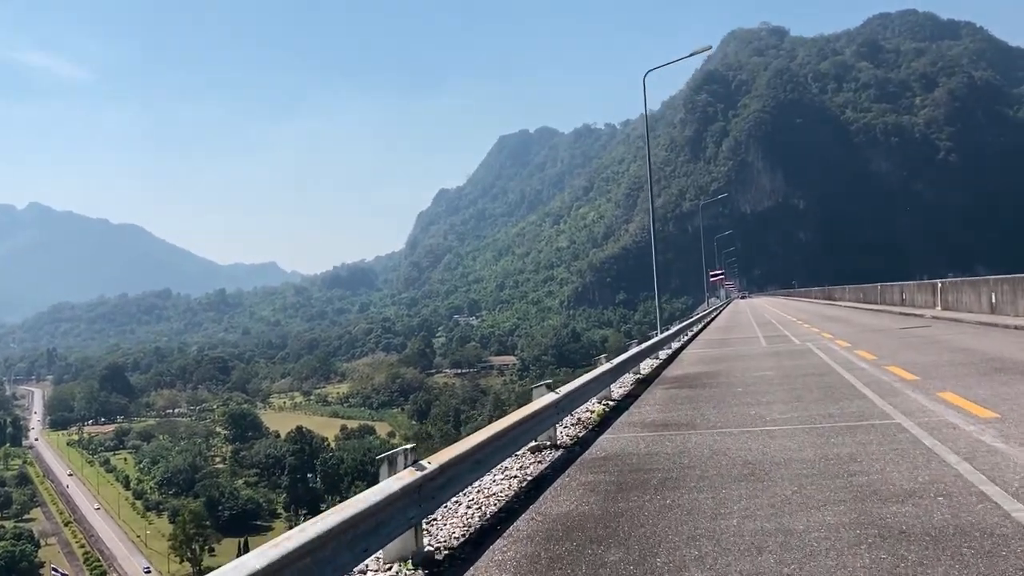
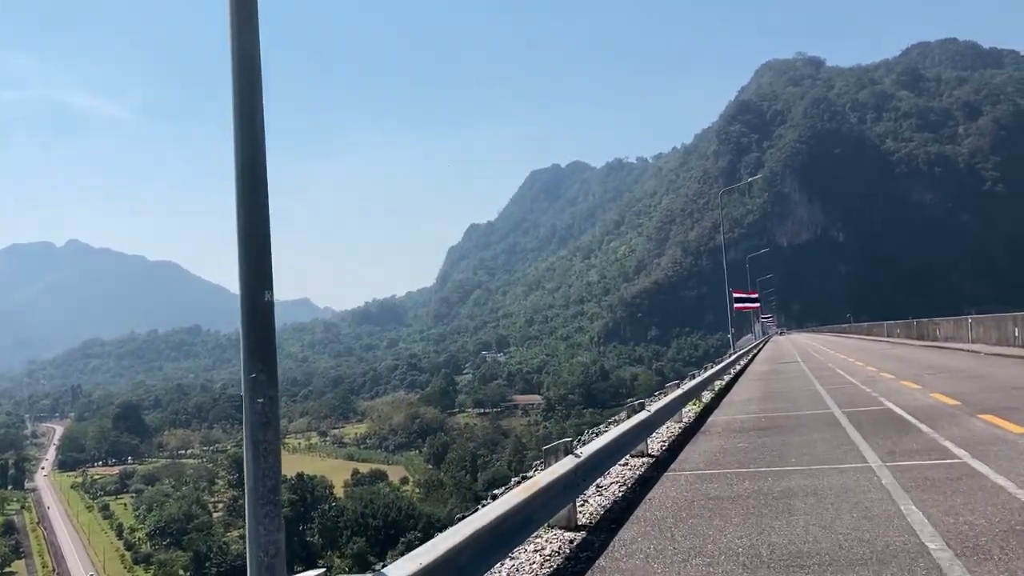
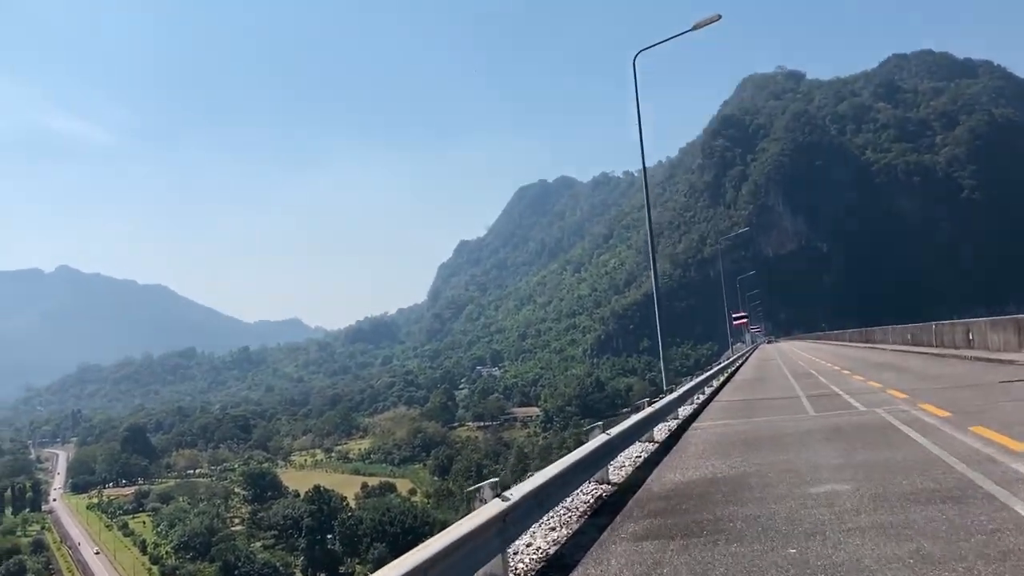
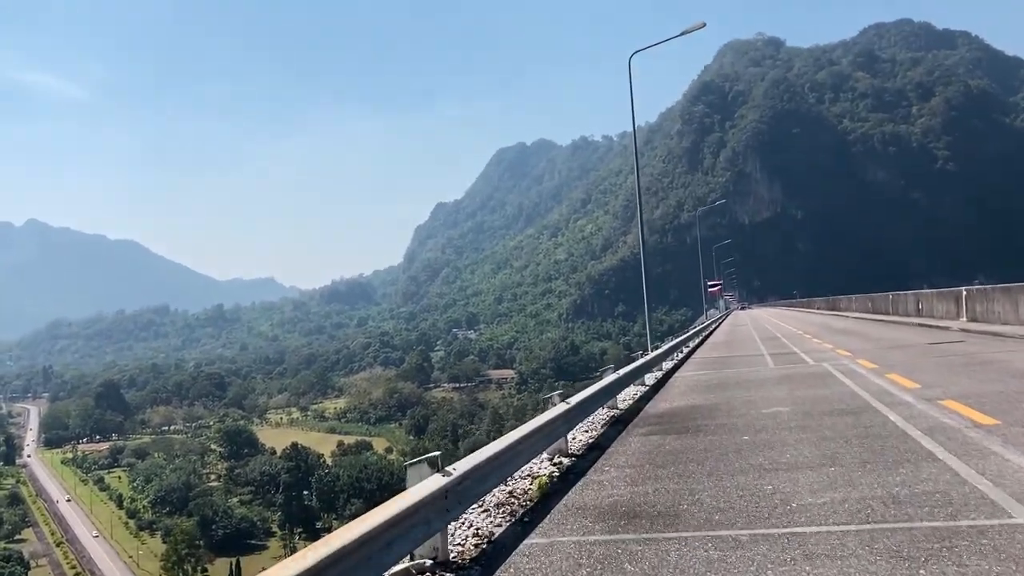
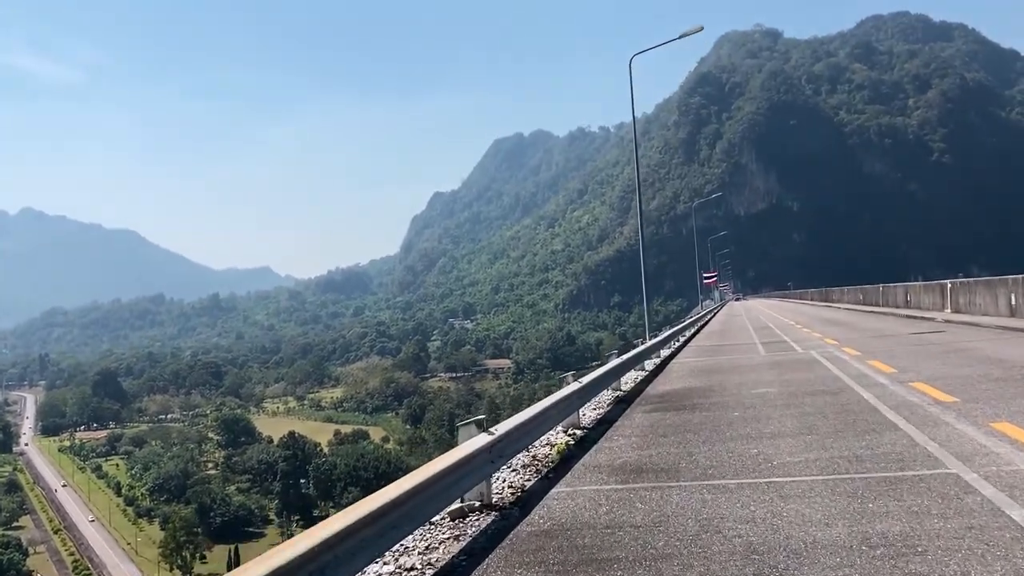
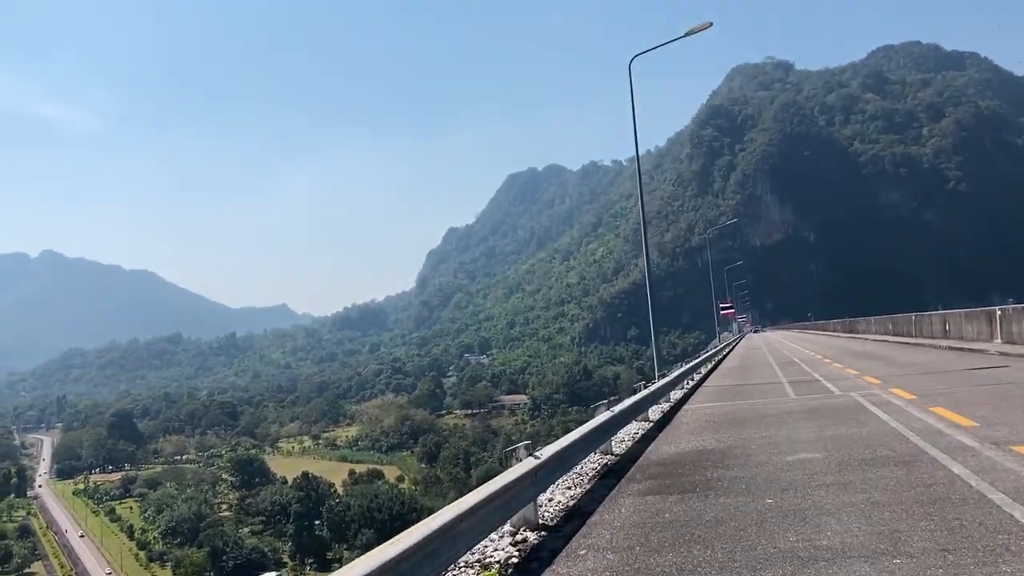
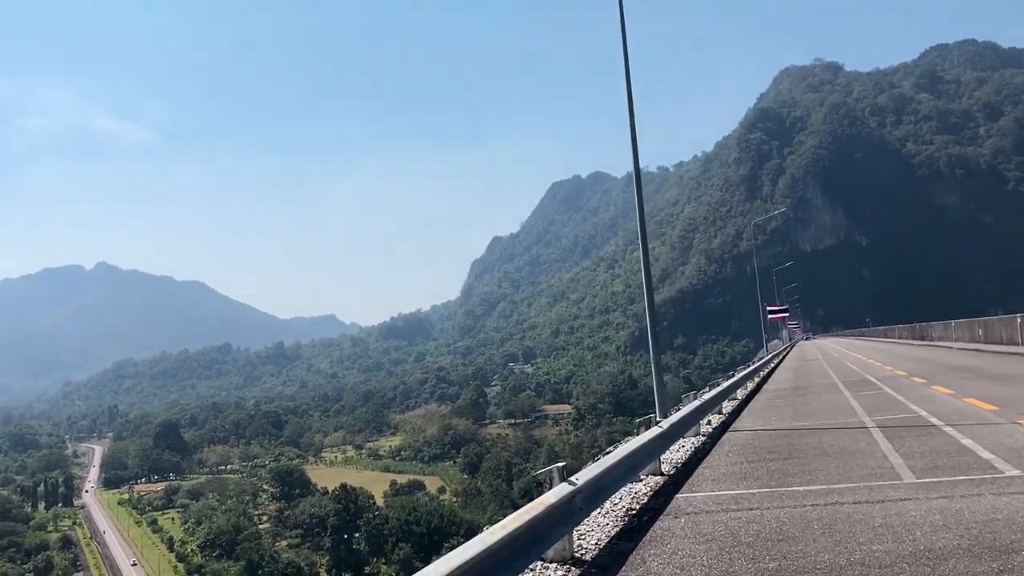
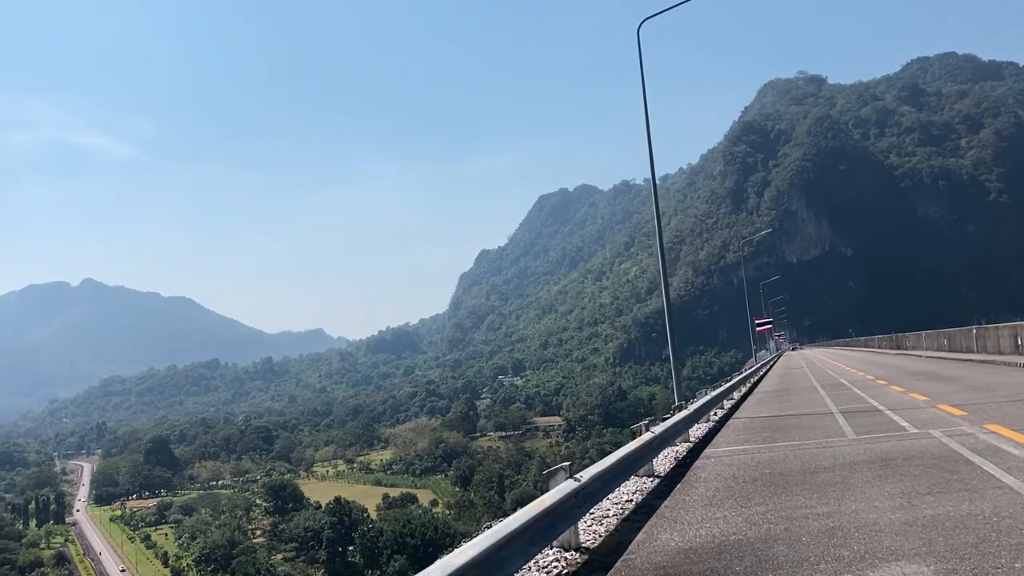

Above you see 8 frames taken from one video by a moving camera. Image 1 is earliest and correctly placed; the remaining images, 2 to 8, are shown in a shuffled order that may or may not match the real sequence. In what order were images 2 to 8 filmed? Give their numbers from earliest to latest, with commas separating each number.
5, 4, 6, 3, 8, 7, 2
